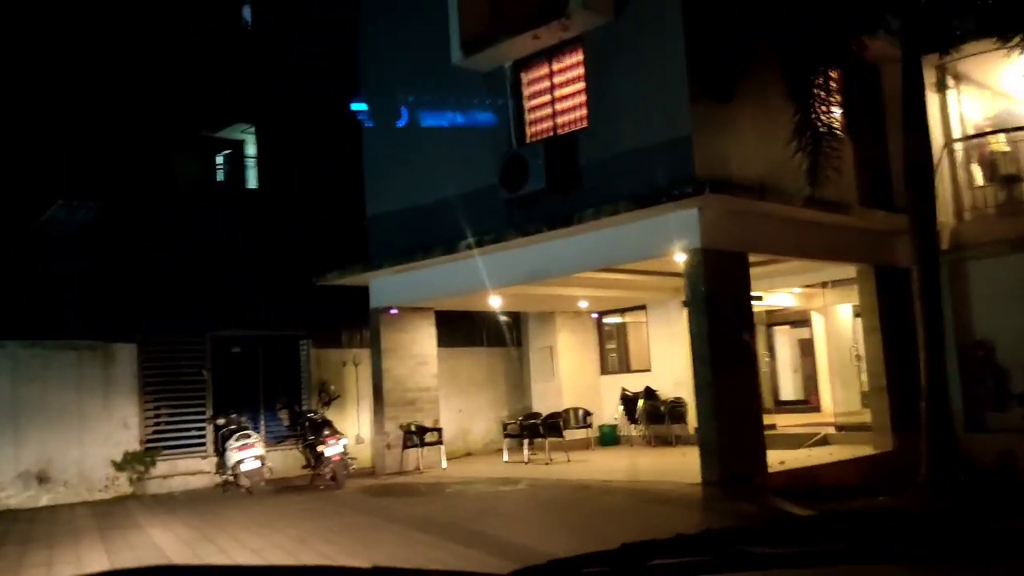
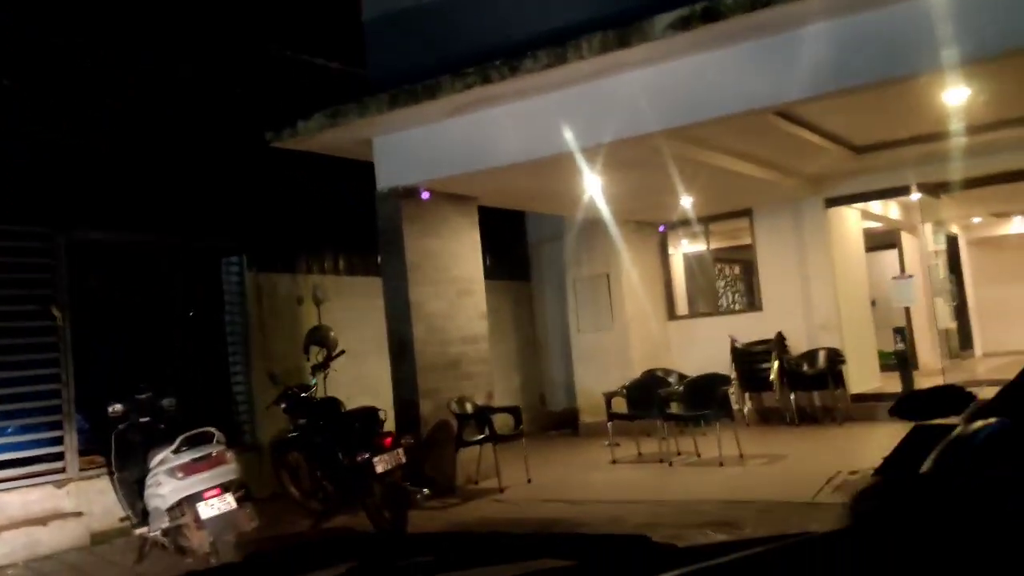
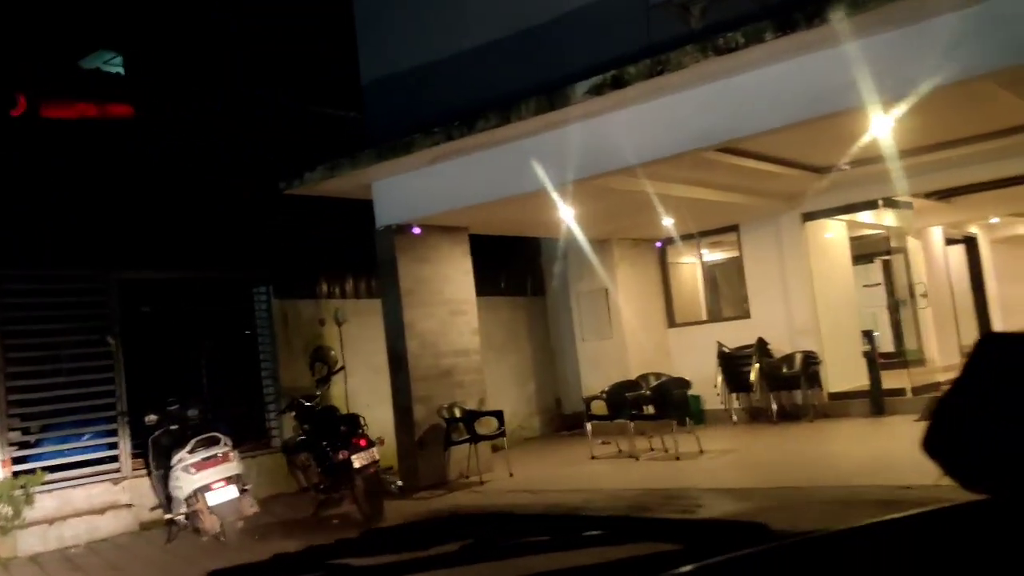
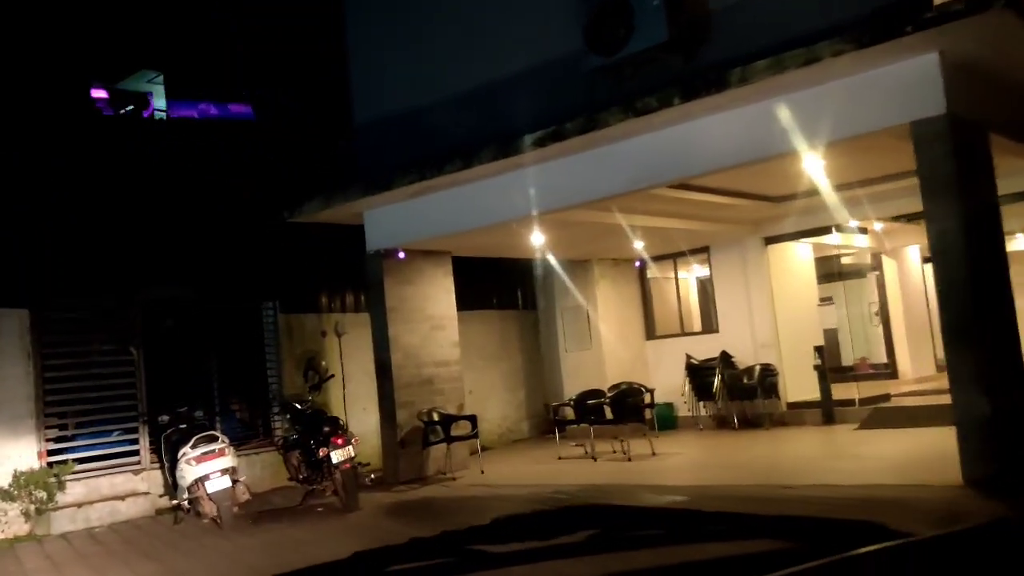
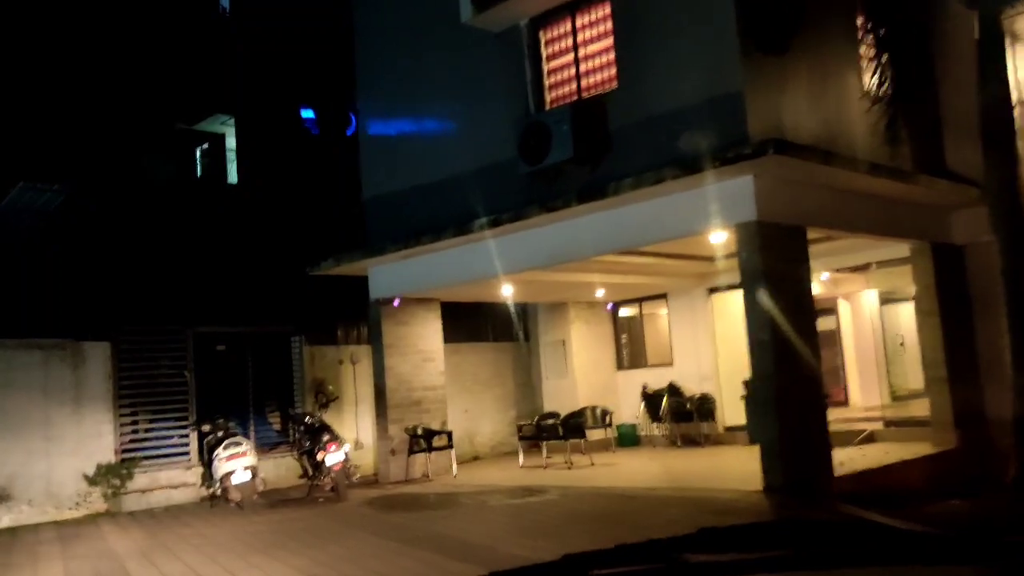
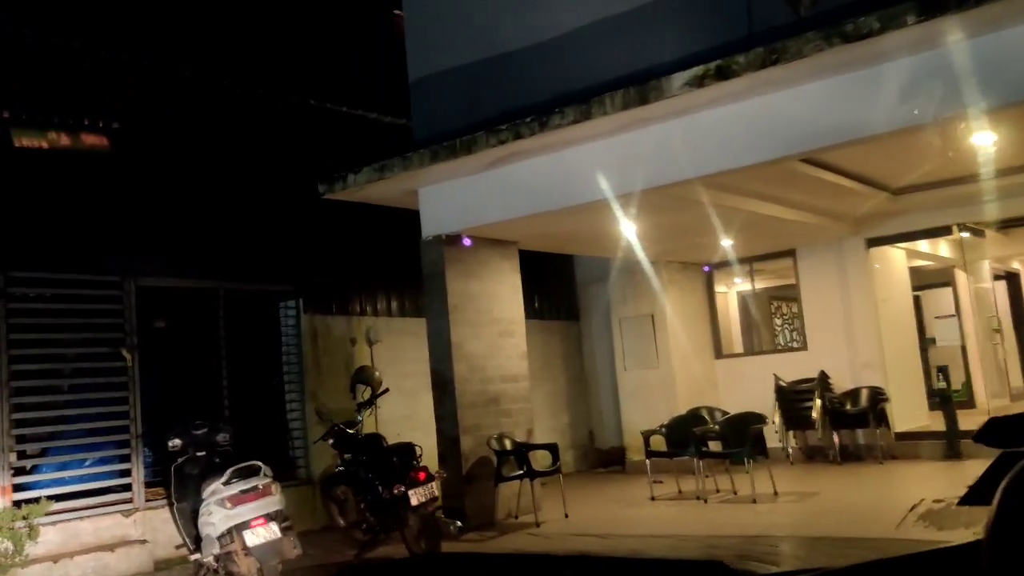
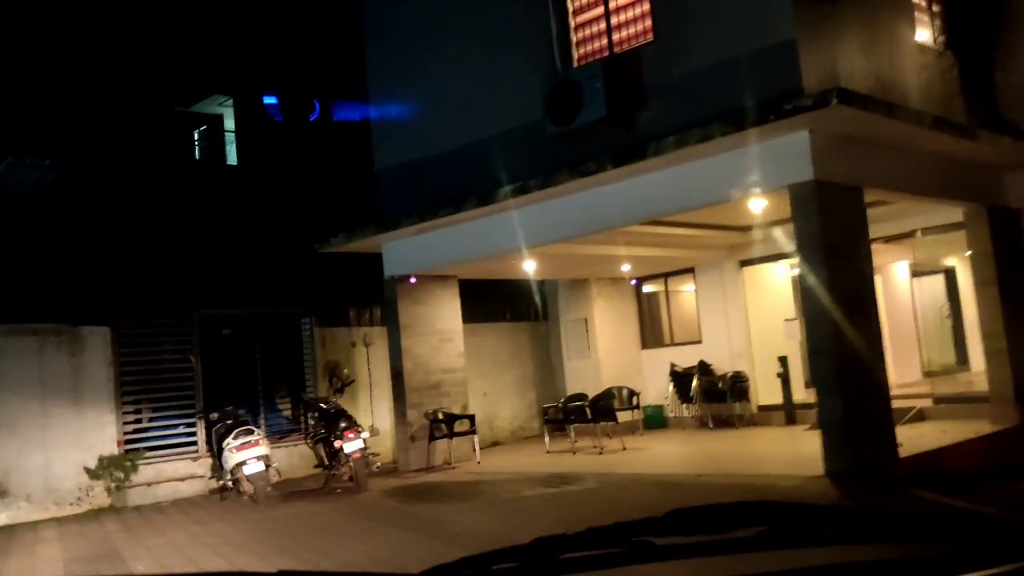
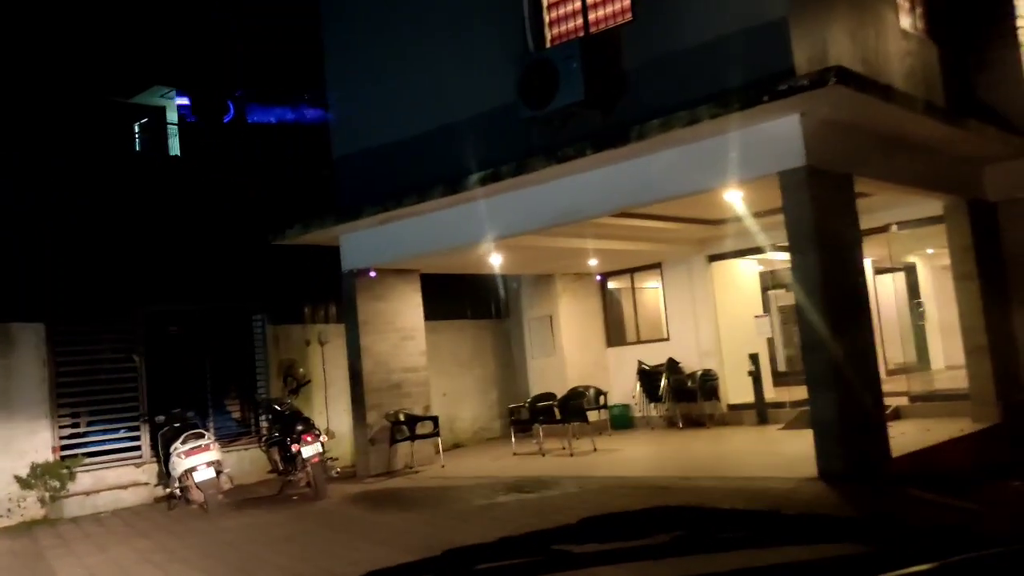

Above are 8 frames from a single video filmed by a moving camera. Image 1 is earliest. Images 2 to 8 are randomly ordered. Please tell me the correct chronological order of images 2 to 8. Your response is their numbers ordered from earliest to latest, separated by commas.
5, 7, 8, 4, 3, 6, 2
